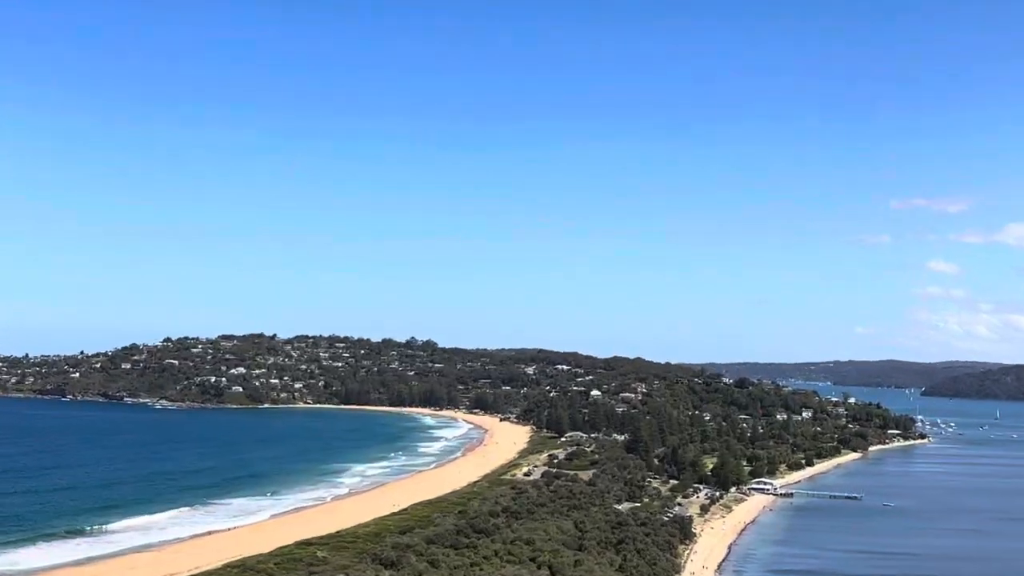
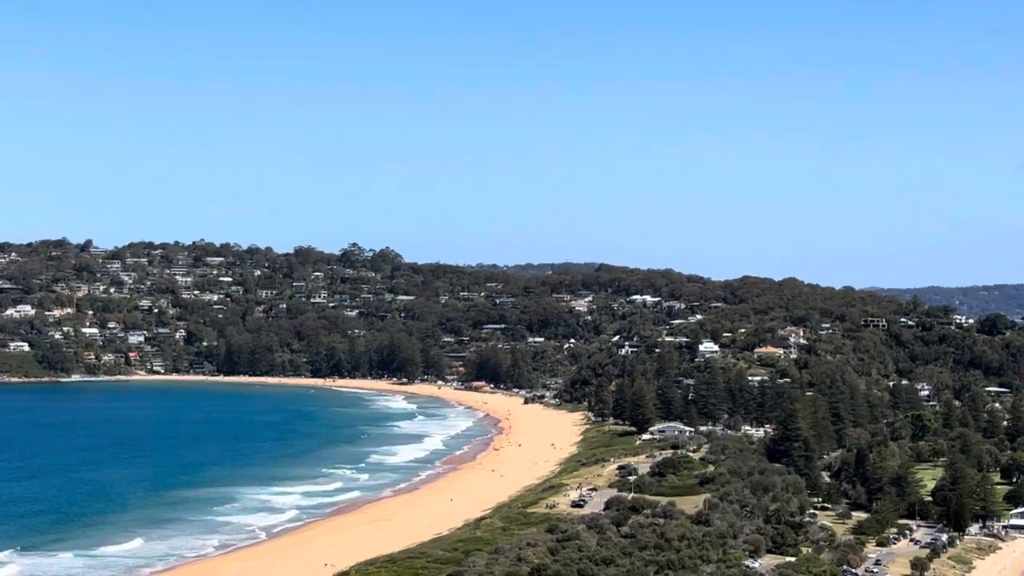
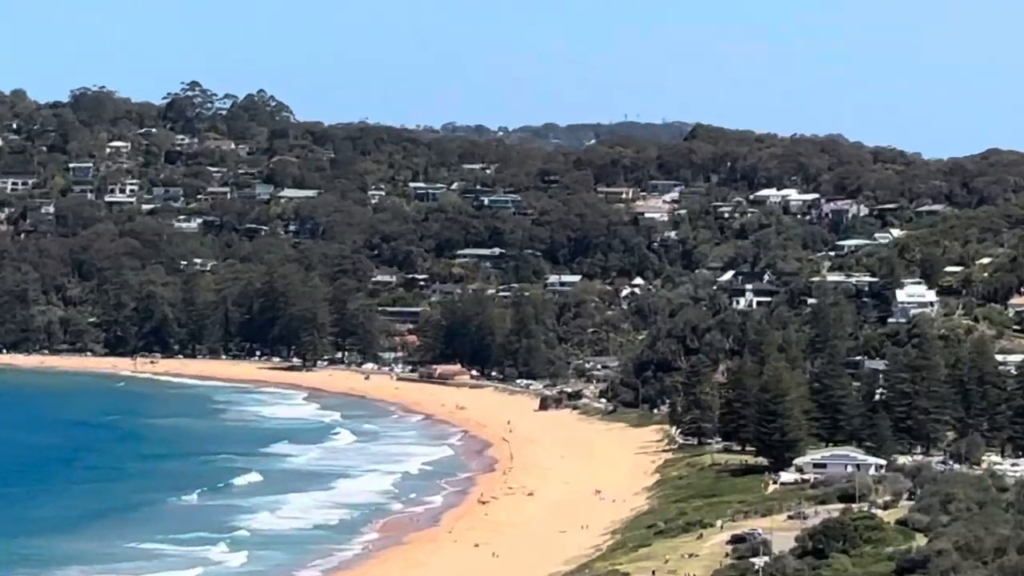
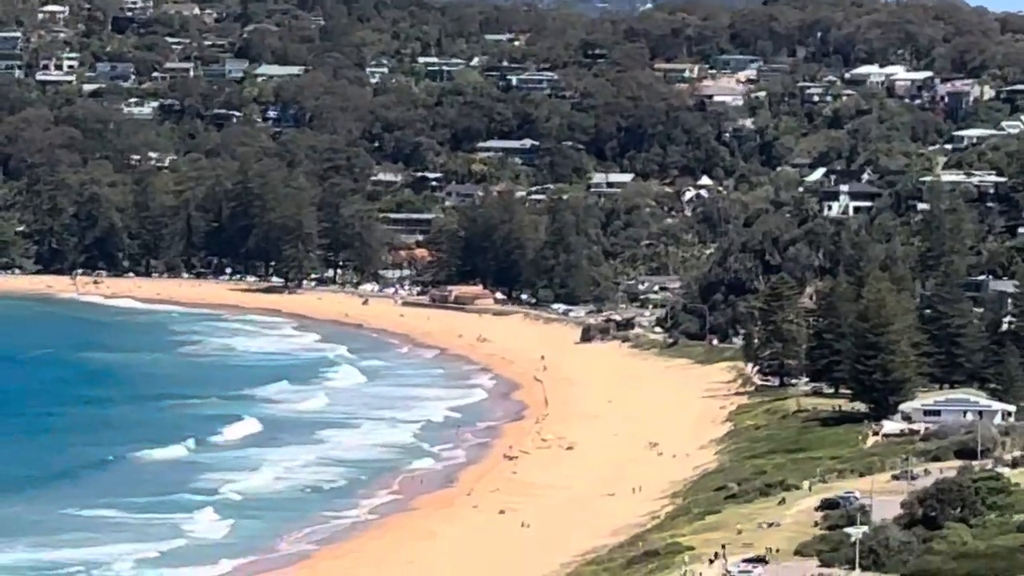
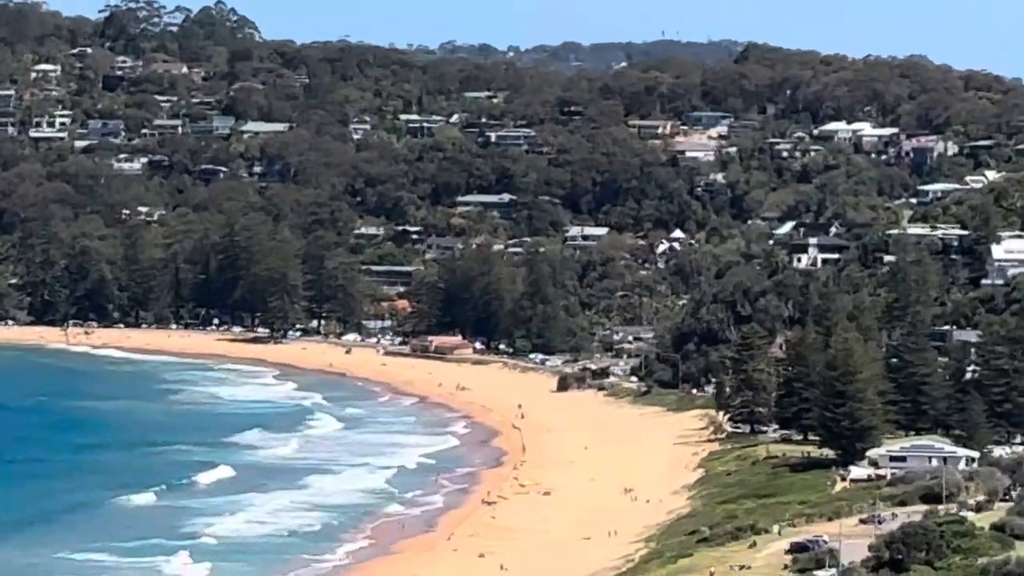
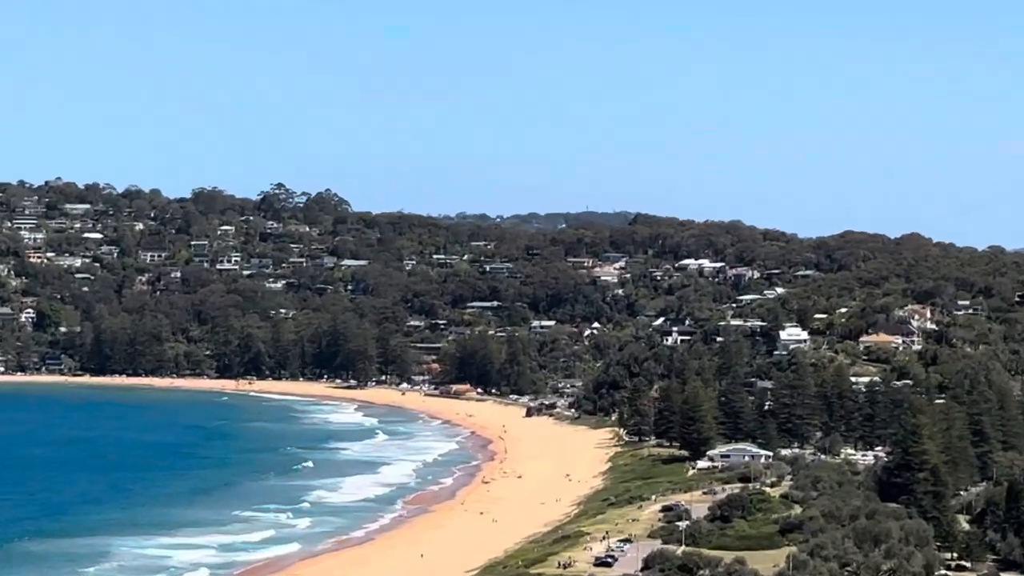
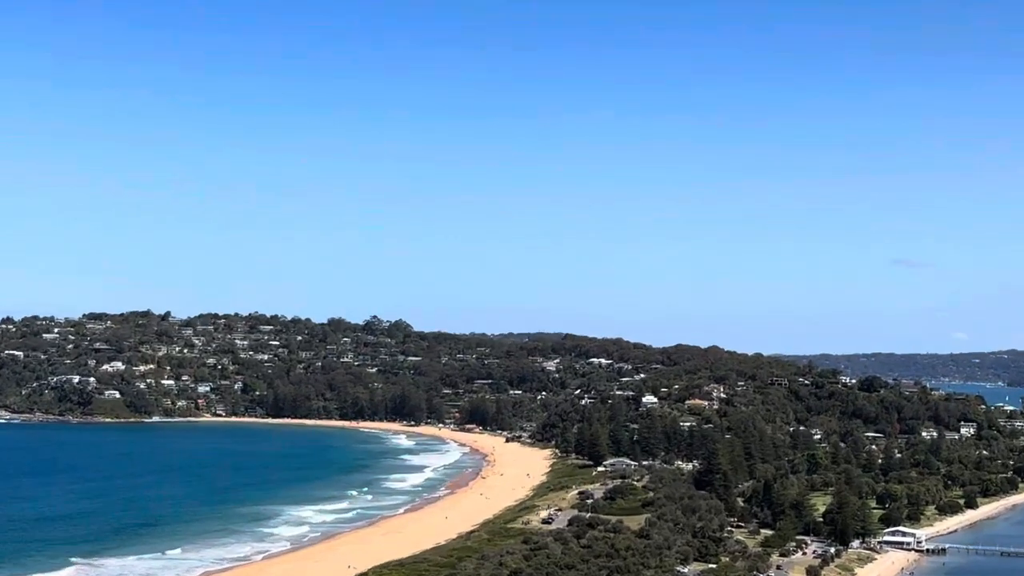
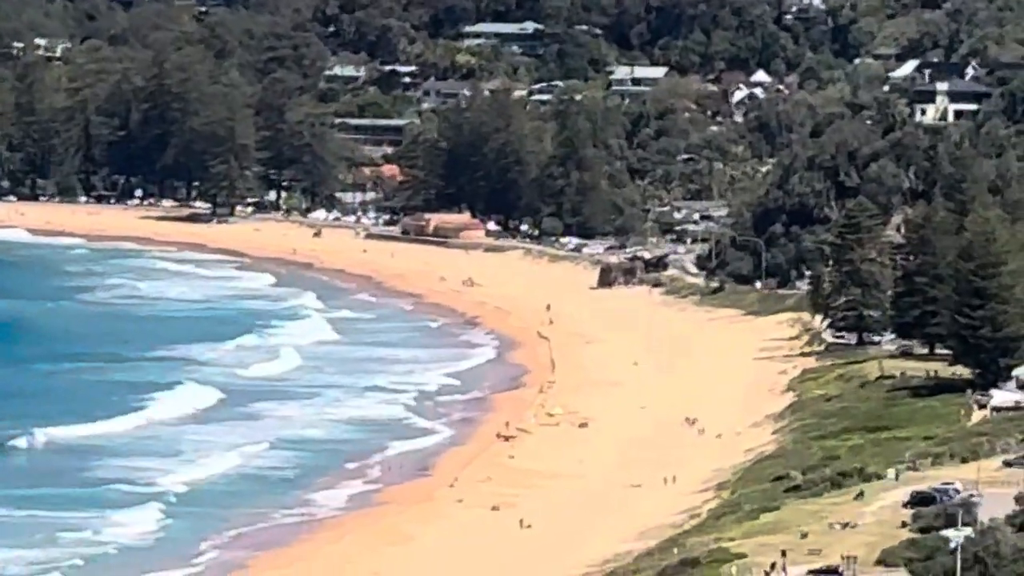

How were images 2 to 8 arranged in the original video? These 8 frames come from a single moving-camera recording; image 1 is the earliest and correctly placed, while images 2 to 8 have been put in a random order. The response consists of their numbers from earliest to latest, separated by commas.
7, 2, 6, 3, 5, 4, 8
